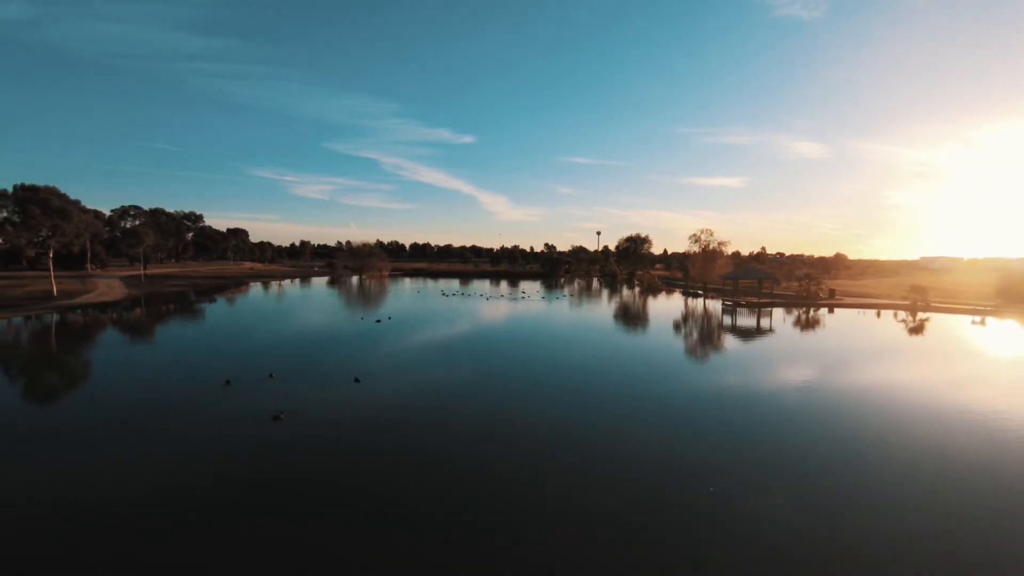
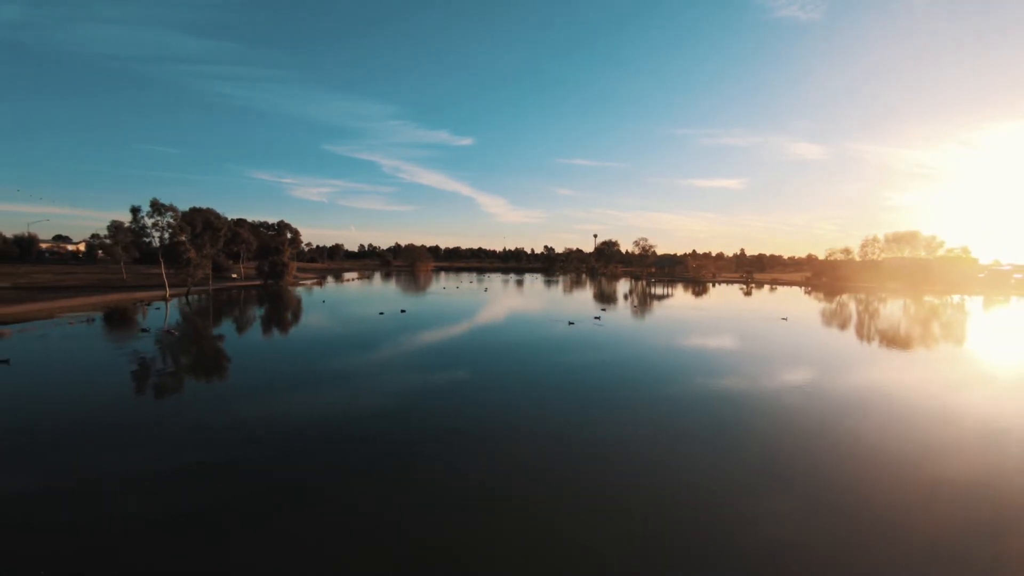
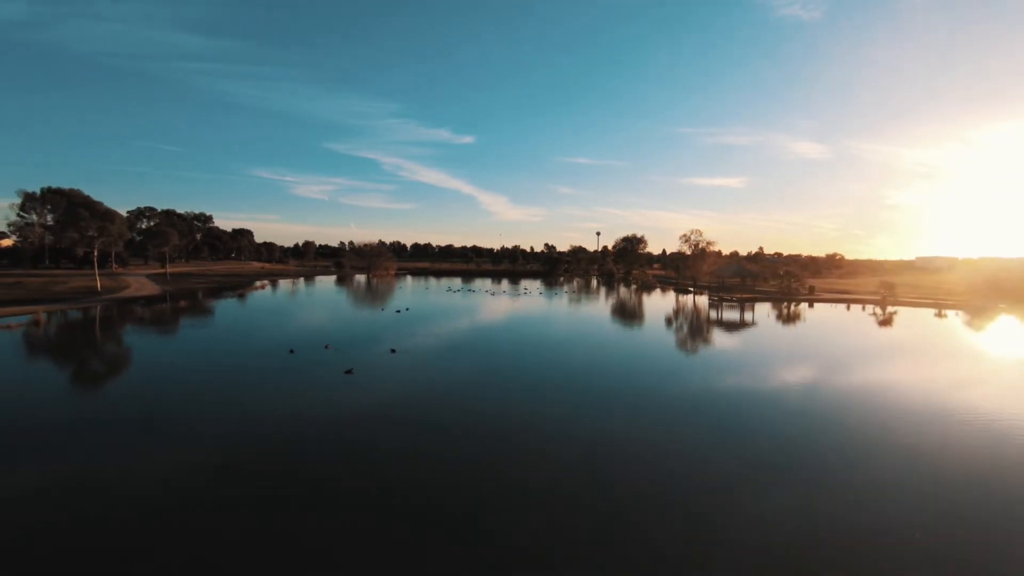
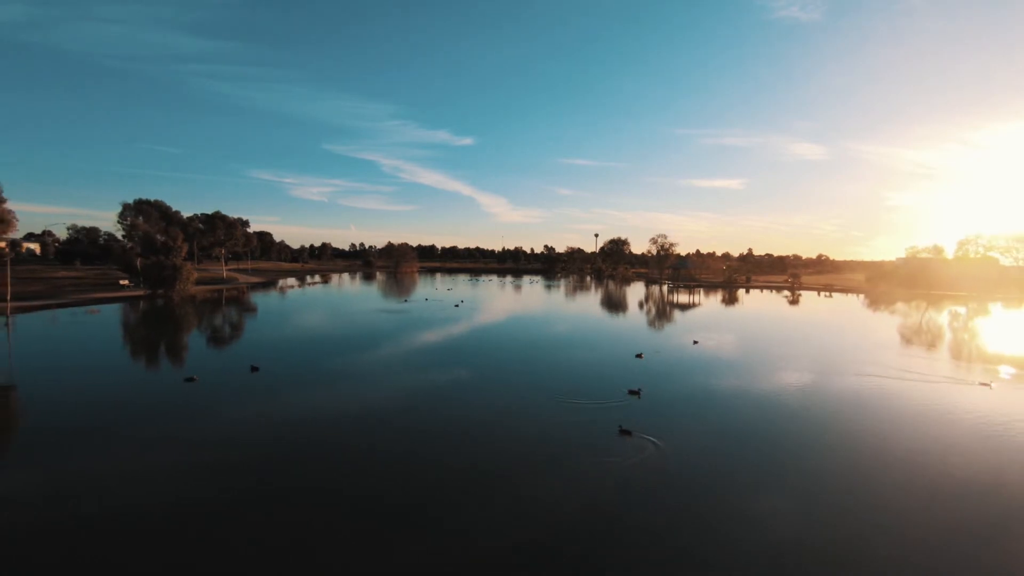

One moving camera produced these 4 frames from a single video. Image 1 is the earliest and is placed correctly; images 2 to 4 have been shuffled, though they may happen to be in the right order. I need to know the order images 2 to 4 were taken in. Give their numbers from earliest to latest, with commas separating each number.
3, 4, 2
